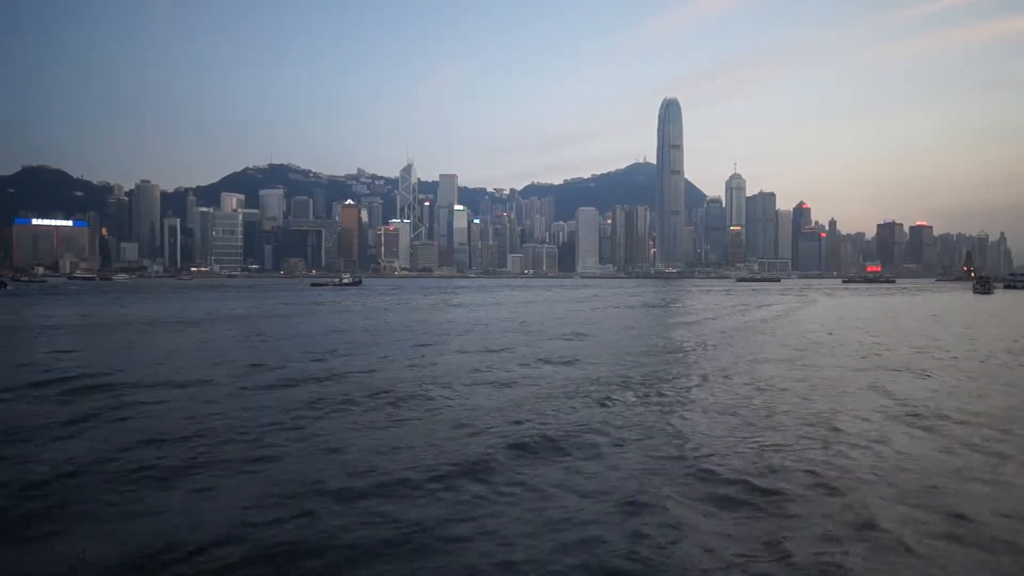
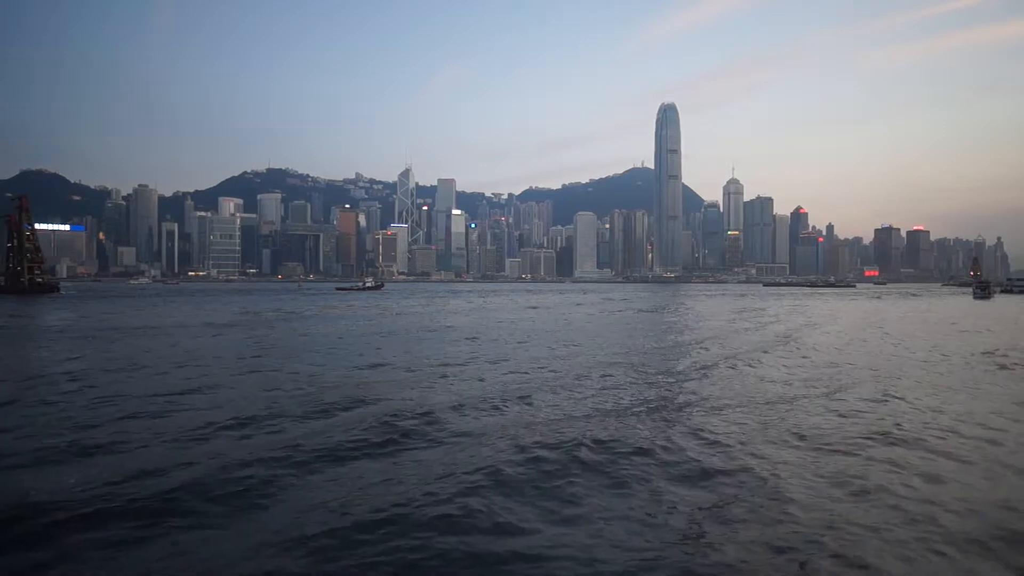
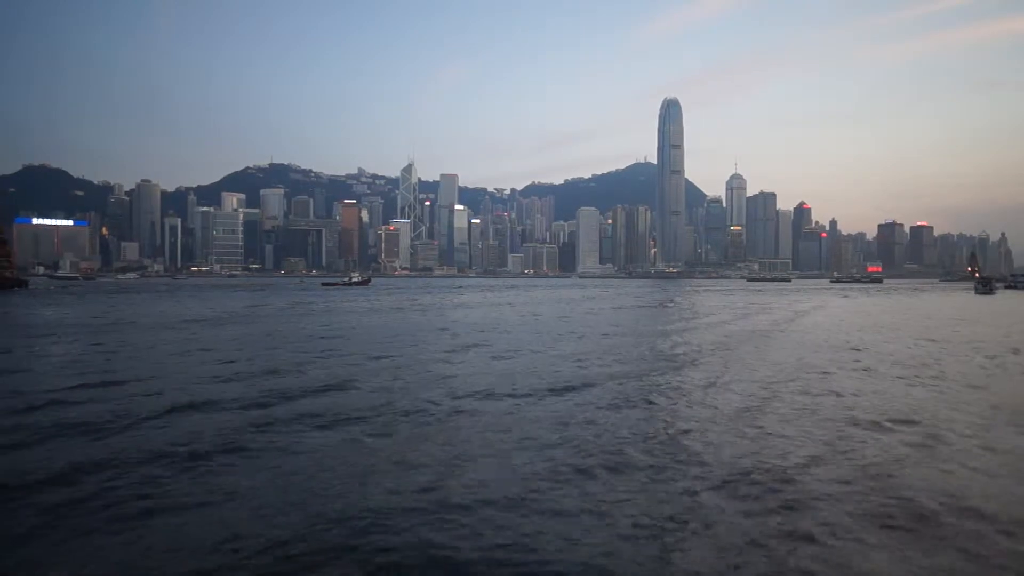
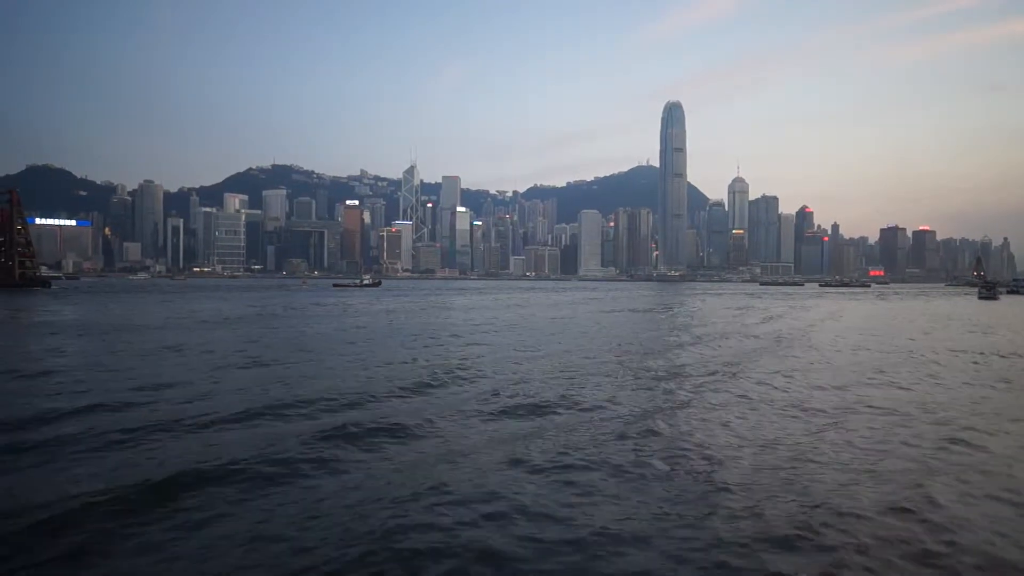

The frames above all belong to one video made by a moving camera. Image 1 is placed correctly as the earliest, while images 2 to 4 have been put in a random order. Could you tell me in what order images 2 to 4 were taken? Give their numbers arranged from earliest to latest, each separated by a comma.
3, 4, 2
